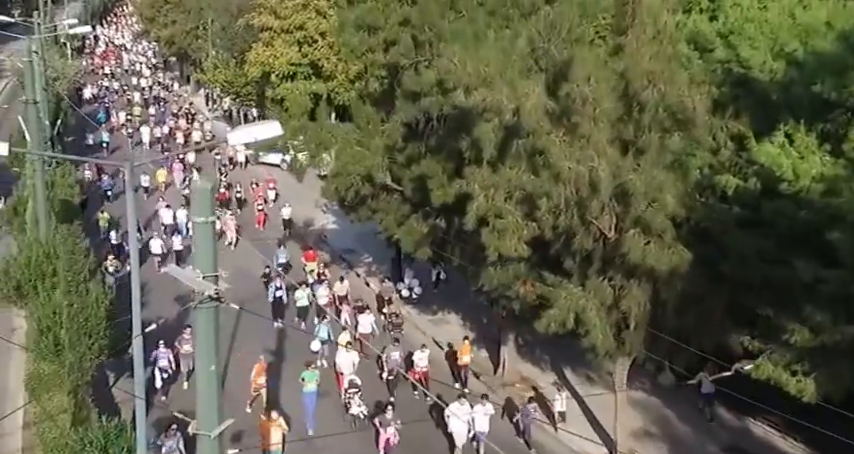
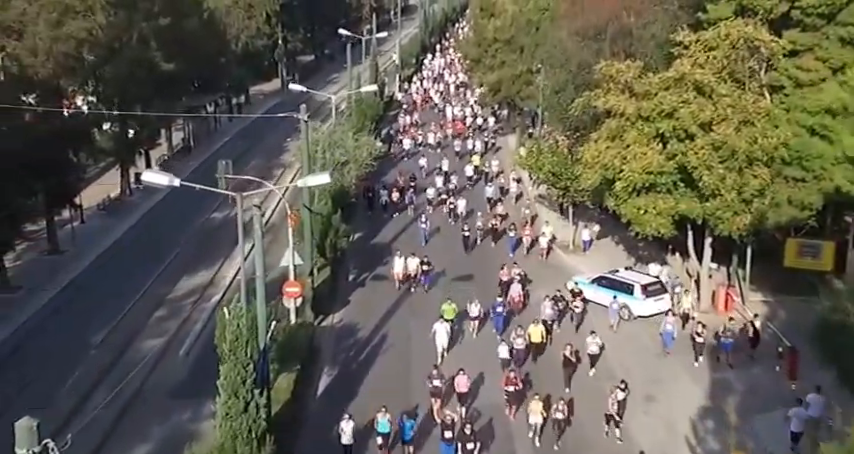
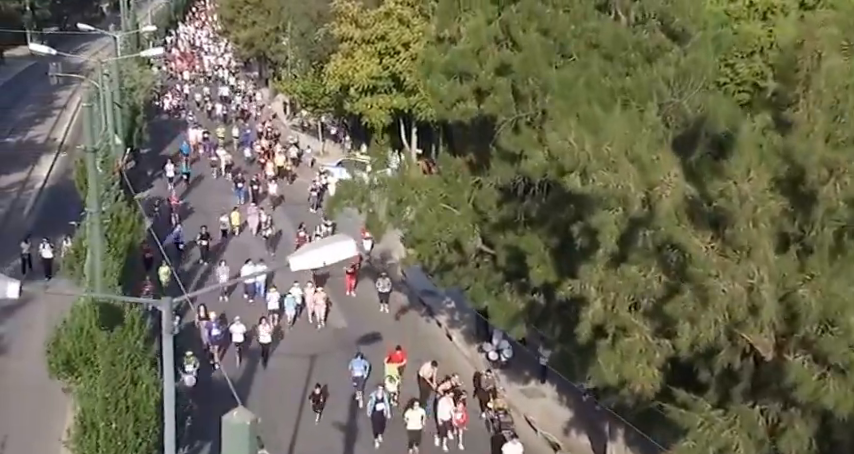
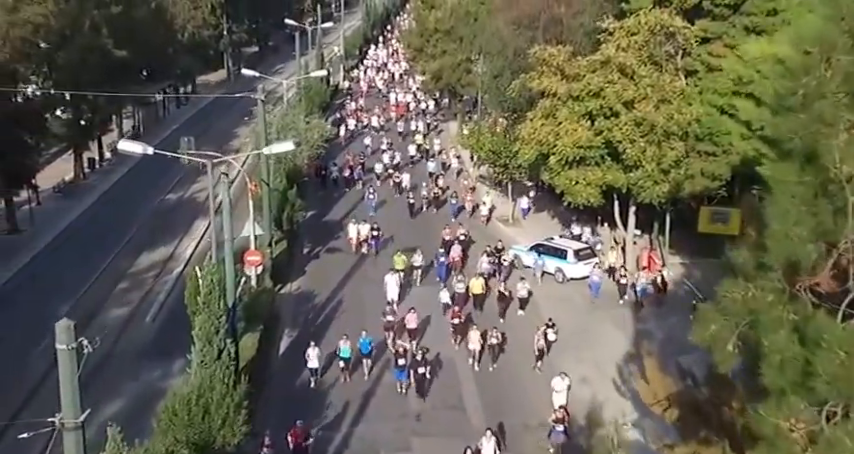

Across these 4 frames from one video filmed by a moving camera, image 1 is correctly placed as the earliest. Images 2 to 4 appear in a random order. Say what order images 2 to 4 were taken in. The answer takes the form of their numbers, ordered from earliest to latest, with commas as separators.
3, 4, 2
